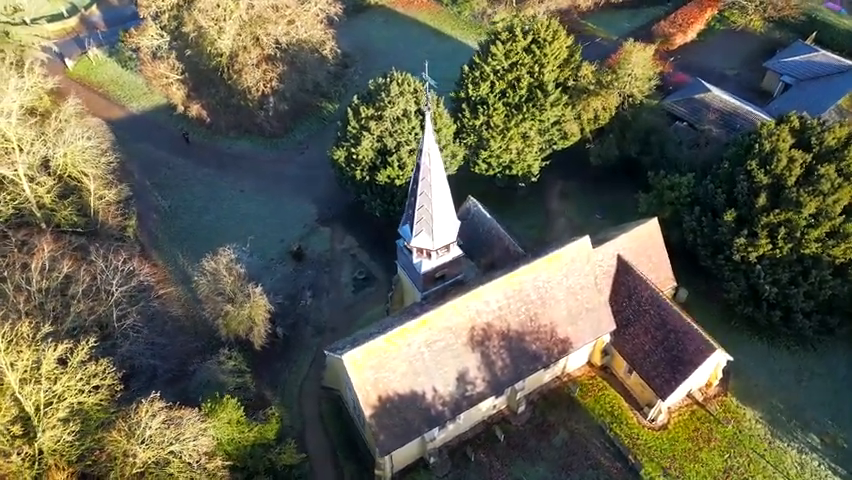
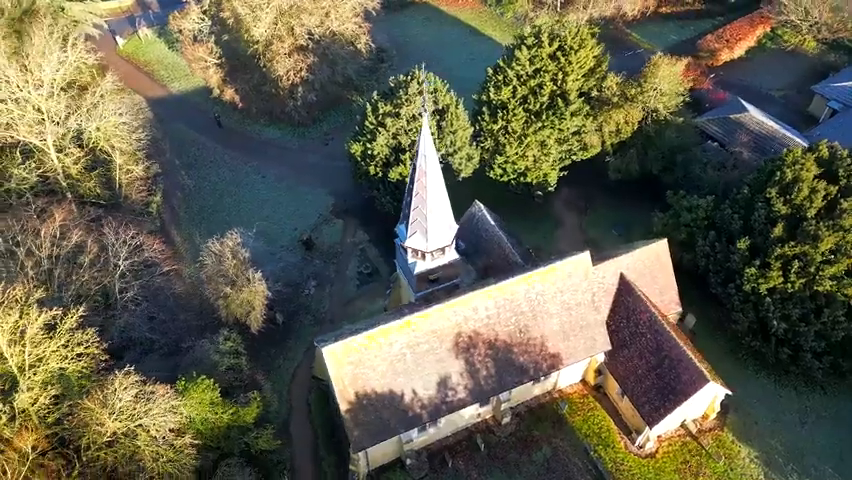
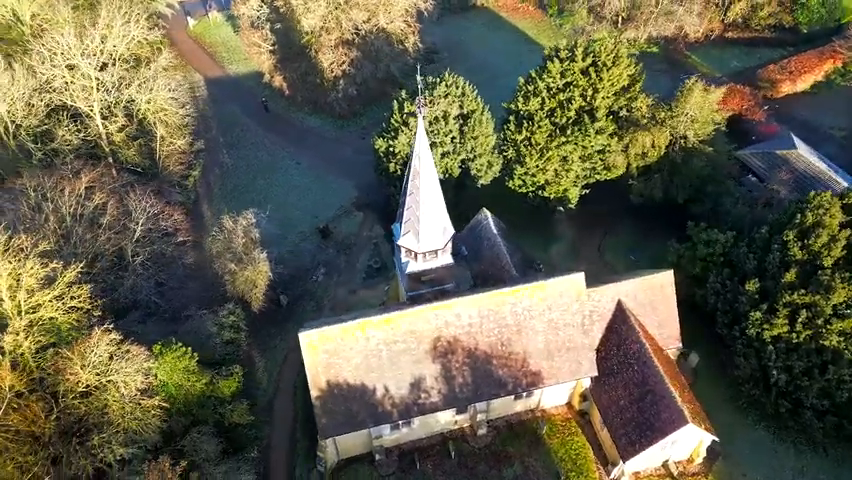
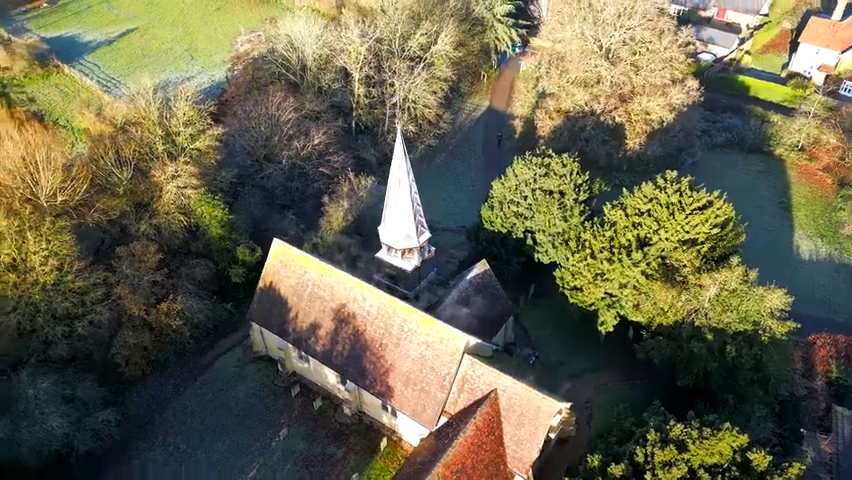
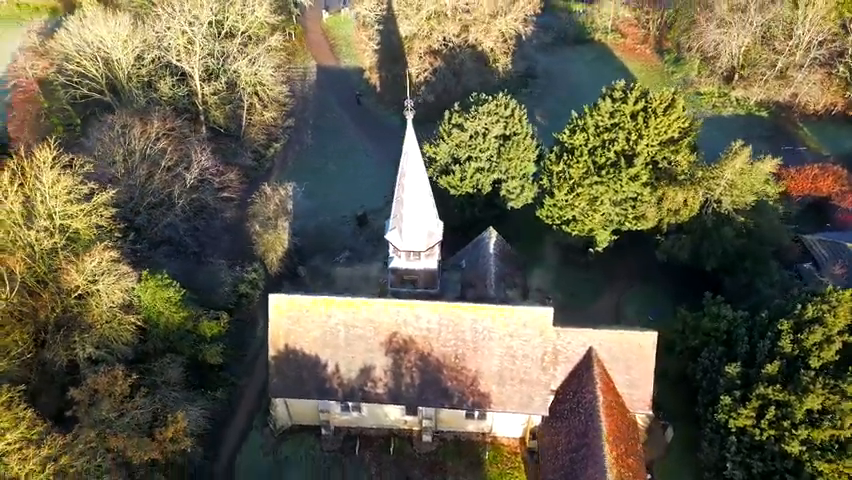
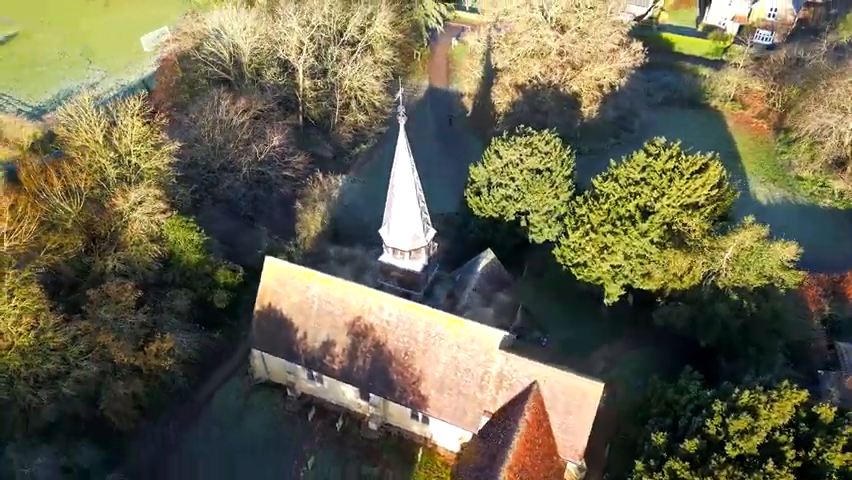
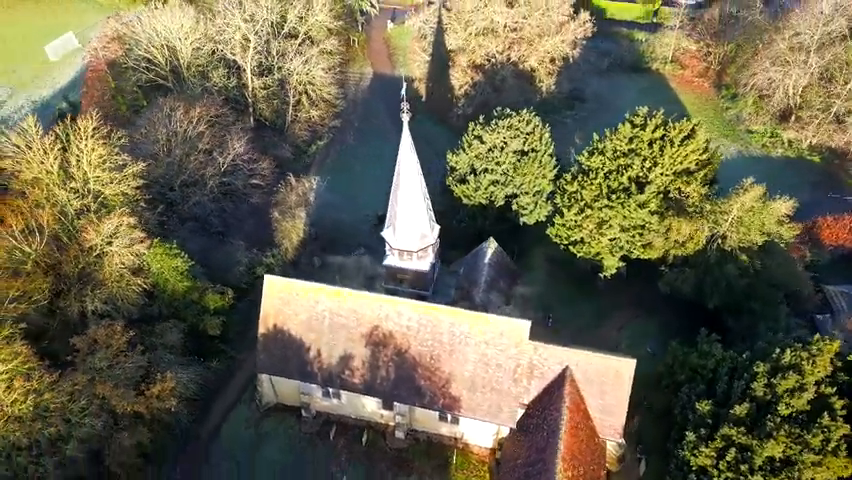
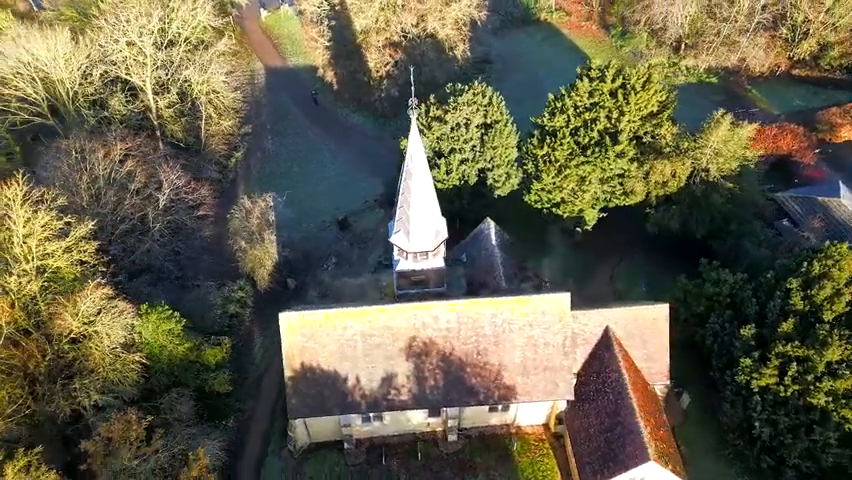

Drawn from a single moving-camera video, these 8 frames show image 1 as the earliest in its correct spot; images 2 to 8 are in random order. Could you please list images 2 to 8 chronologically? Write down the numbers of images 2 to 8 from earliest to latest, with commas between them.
2, 3, 8, 5, 7, 6, 4
